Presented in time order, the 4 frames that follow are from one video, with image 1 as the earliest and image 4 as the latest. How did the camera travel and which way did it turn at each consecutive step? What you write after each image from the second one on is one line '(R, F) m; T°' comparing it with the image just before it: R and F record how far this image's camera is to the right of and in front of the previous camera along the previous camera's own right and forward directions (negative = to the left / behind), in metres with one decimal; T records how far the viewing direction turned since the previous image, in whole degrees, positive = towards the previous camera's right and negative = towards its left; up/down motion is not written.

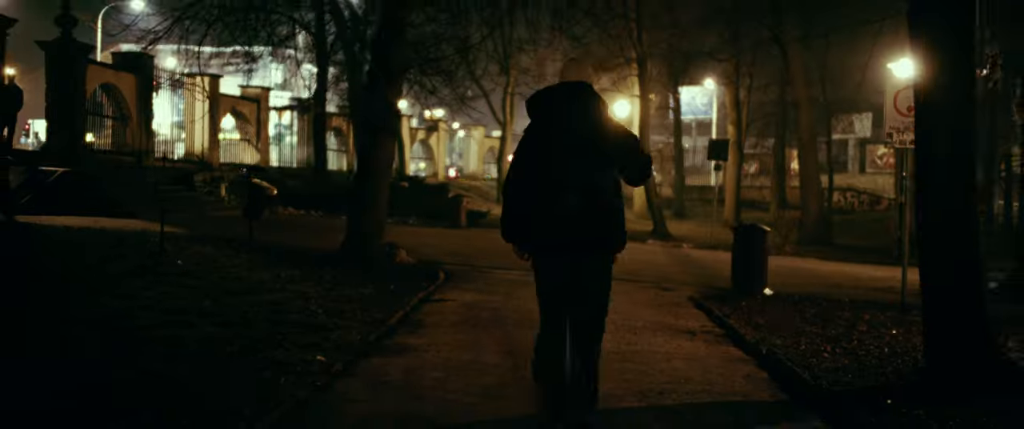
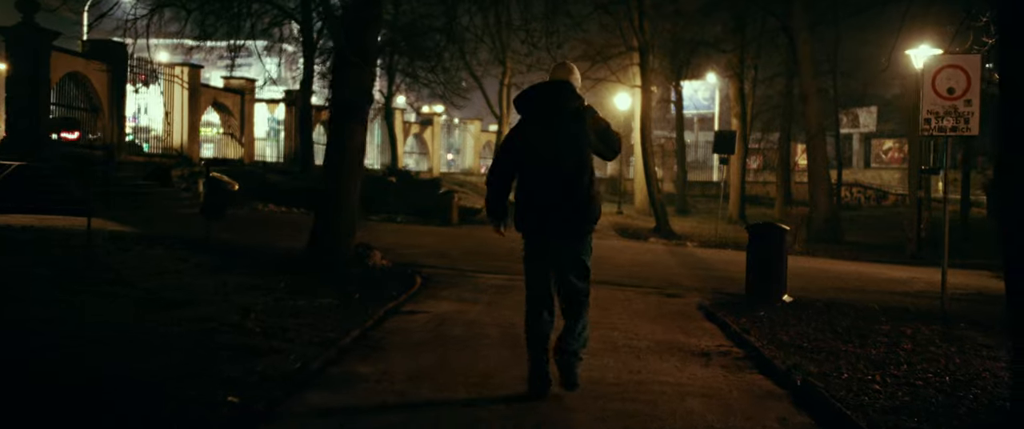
(+0.2, +1.5) m; 0°
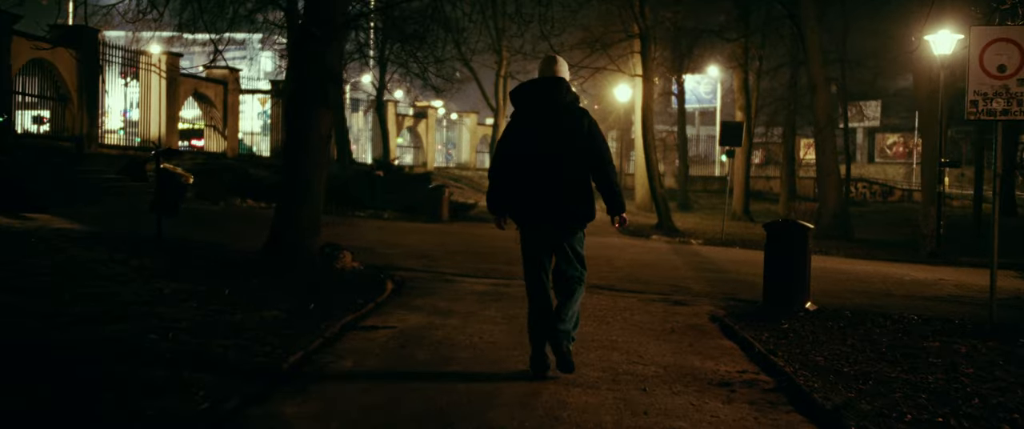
(+0.1, +1.5) m; 0°
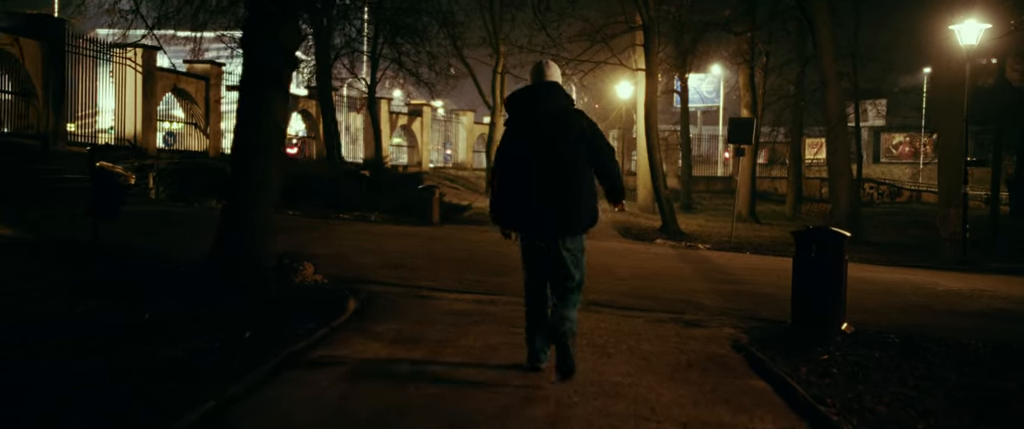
(+0.1, +1.6) m; 0°
